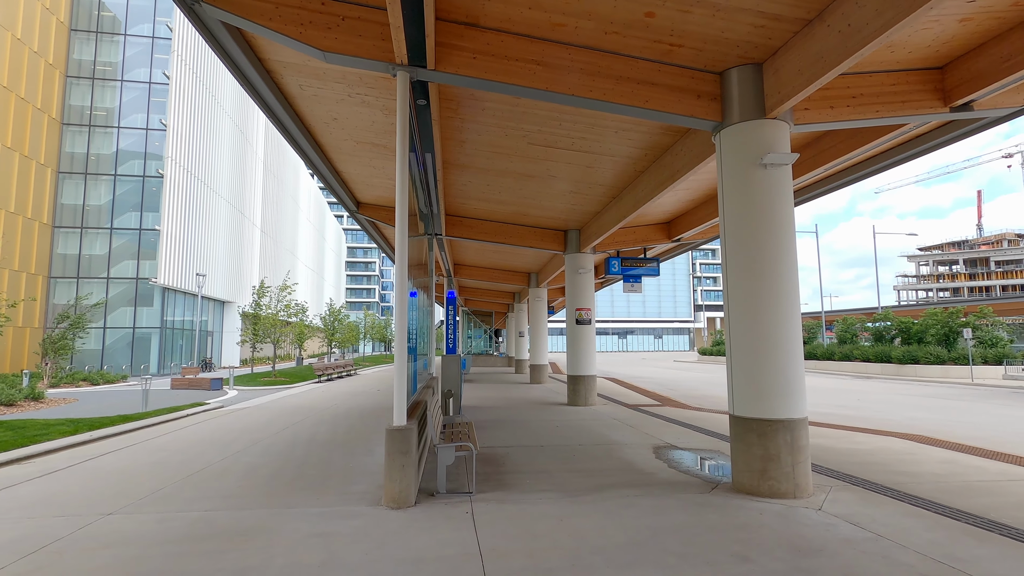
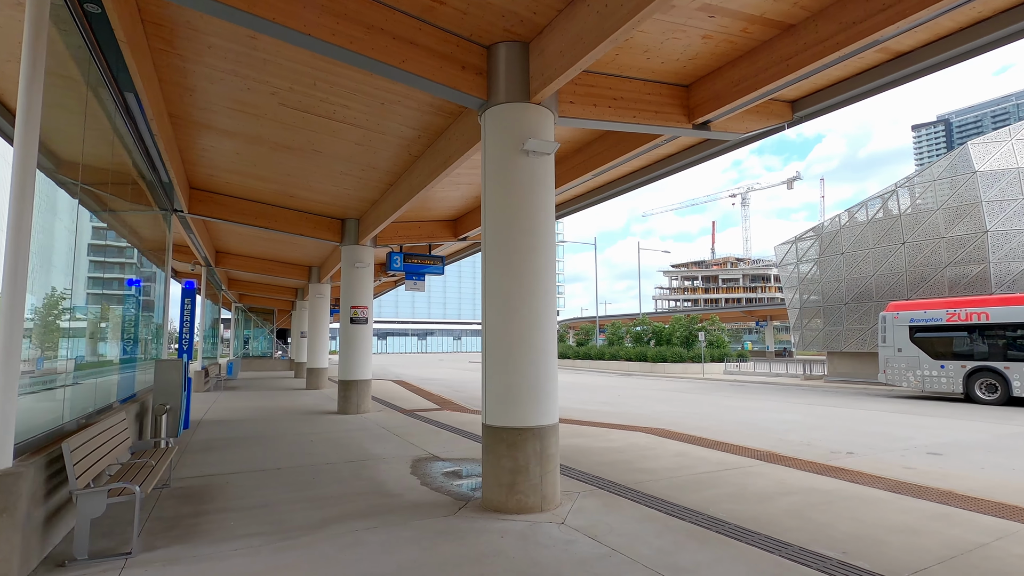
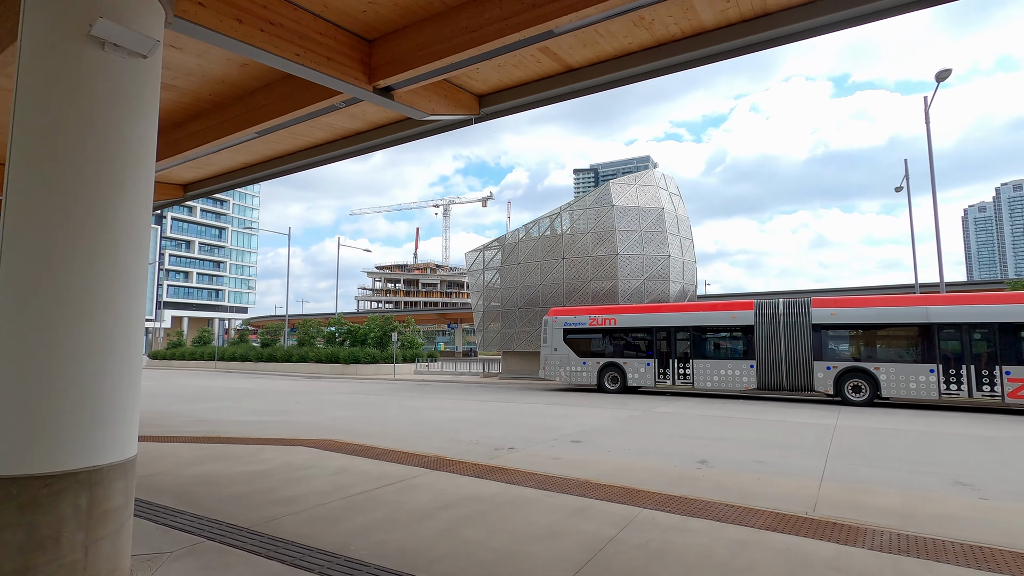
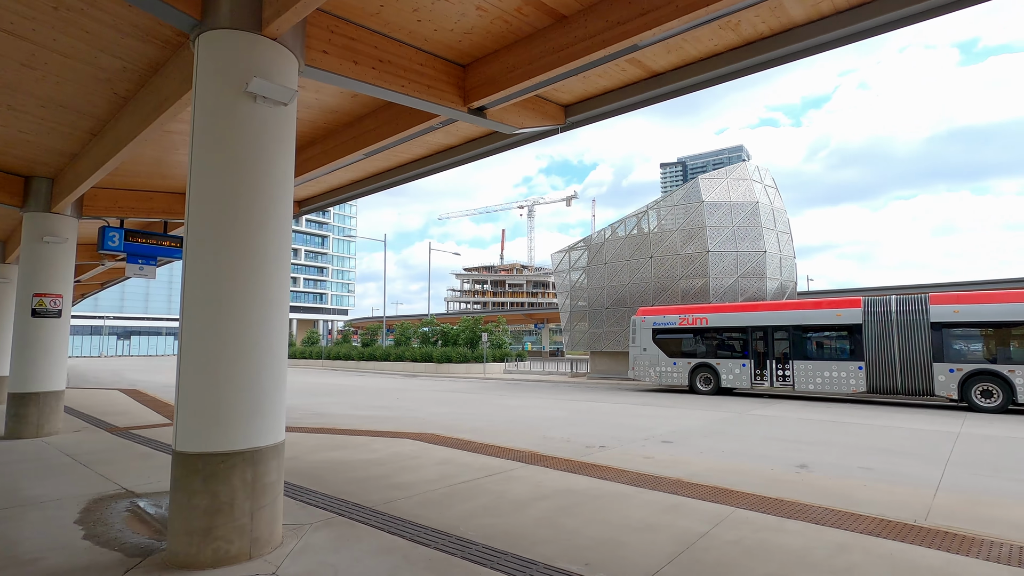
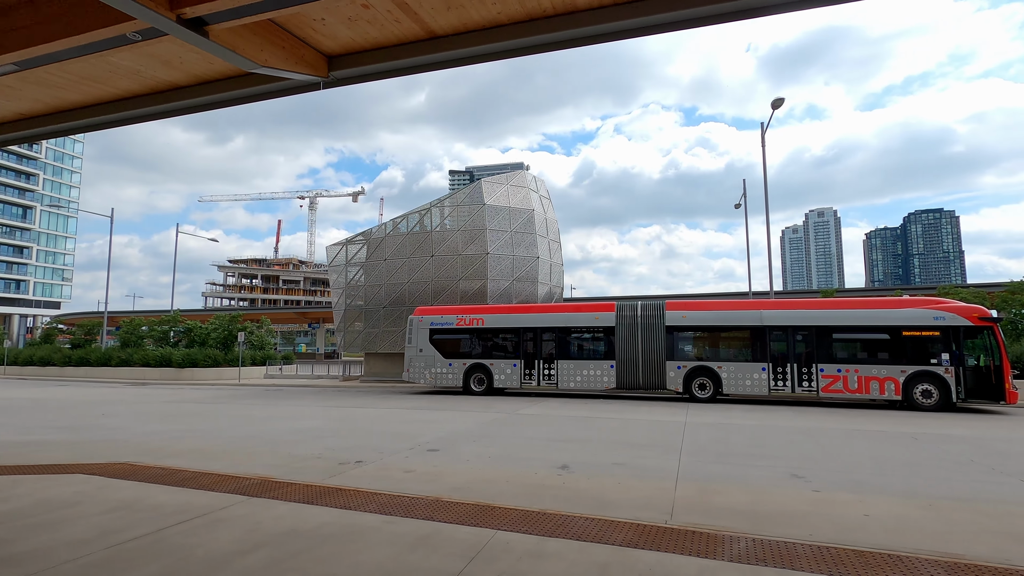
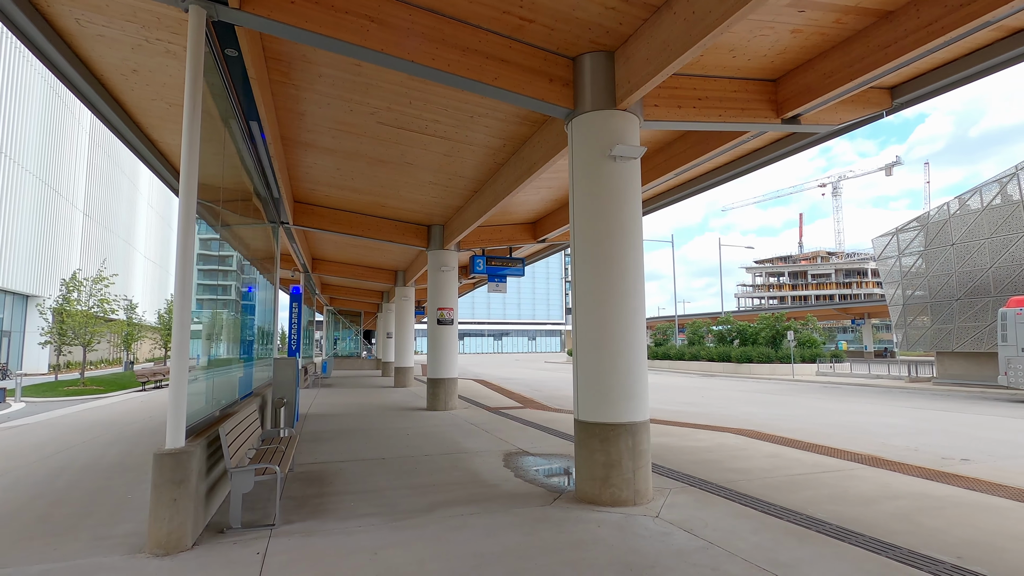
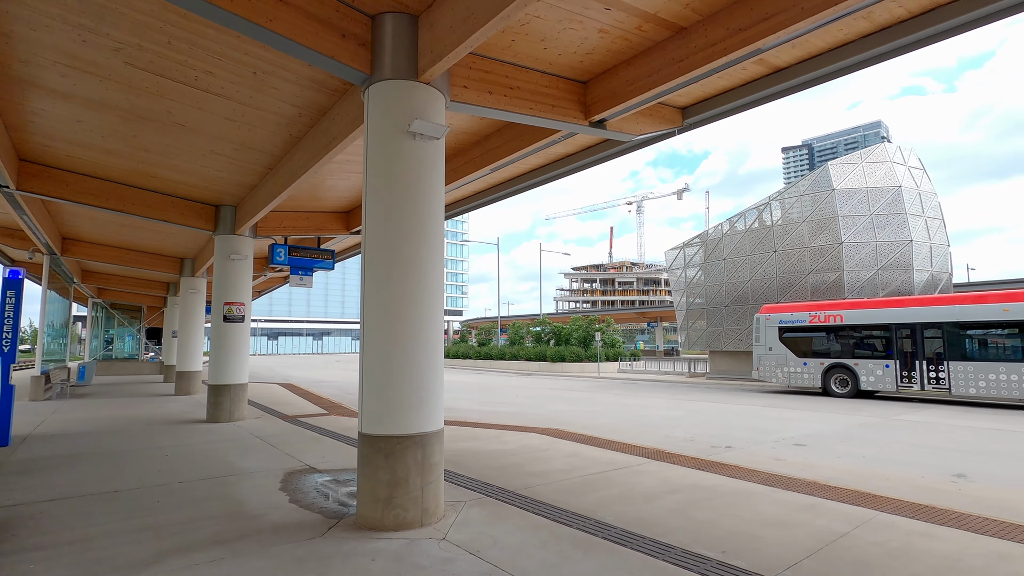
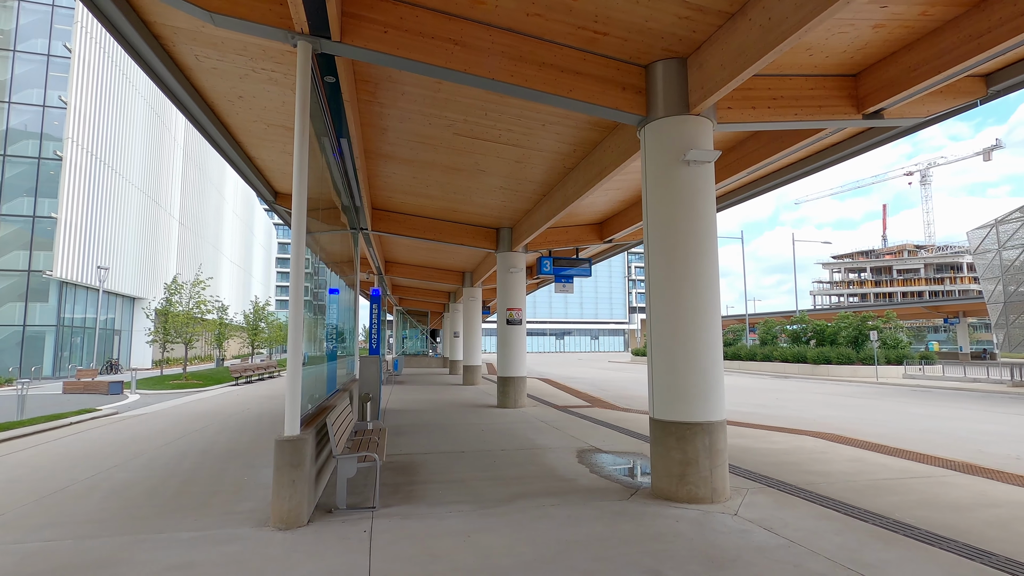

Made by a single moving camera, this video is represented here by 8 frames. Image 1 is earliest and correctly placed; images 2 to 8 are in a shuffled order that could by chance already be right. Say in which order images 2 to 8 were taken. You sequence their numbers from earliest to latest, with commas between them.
8, 6, 2, 7, 4, 3, 5
